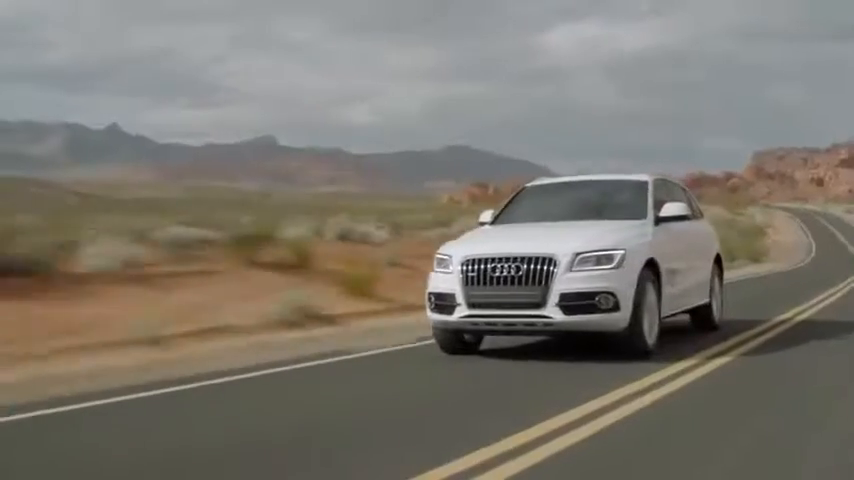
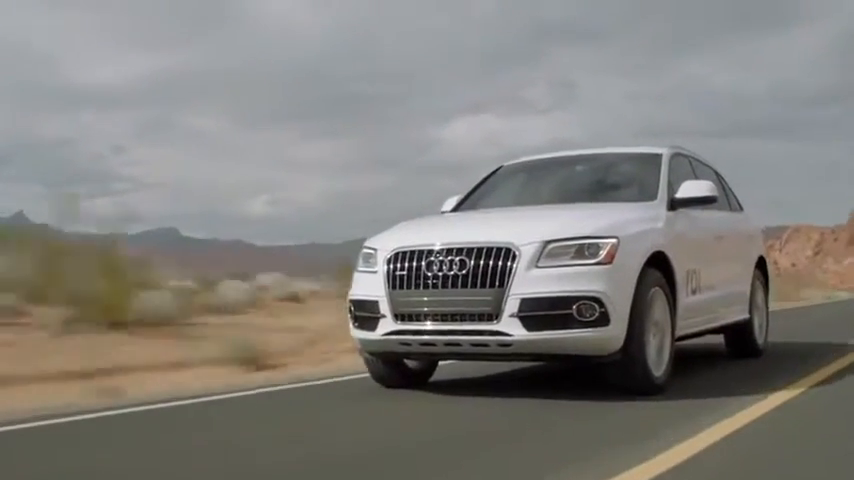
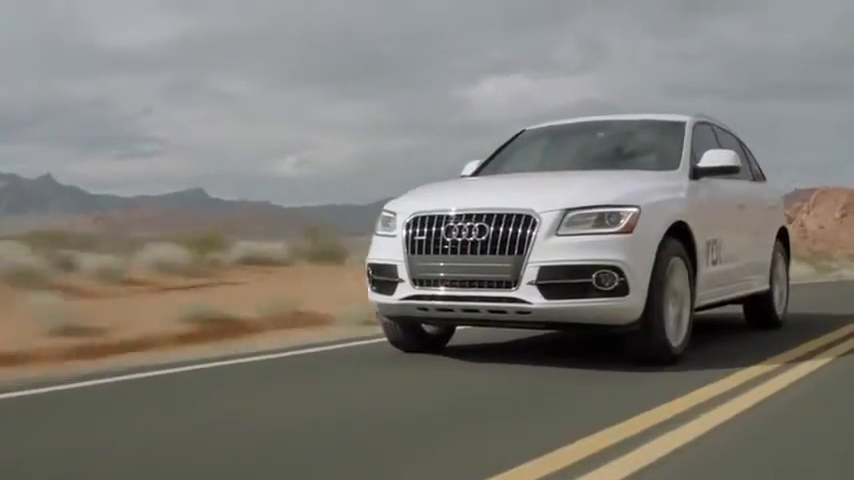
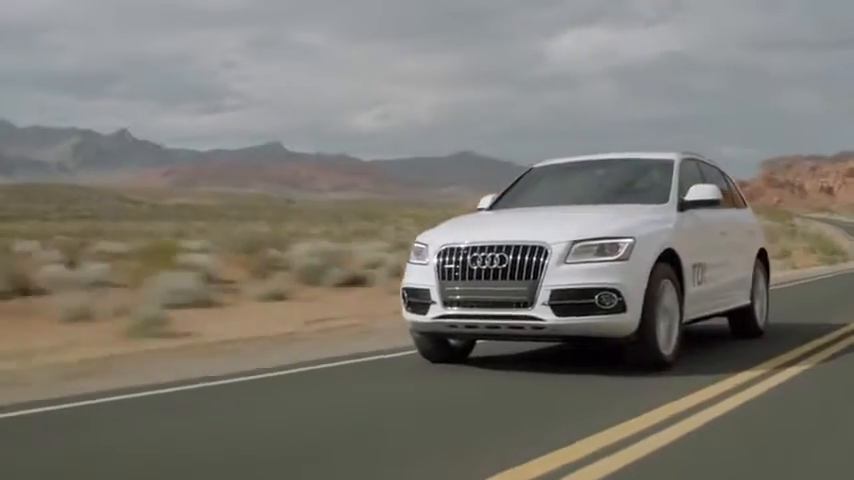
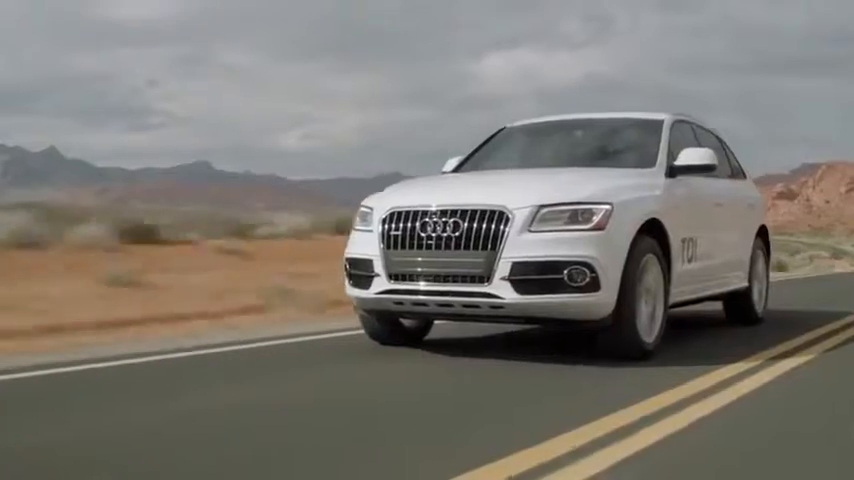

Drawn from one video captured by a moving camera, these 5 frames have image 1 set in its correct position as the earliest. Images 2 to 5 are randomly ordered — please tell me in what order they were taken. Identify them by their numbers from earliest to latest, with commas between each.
4, 5, 3, 2
